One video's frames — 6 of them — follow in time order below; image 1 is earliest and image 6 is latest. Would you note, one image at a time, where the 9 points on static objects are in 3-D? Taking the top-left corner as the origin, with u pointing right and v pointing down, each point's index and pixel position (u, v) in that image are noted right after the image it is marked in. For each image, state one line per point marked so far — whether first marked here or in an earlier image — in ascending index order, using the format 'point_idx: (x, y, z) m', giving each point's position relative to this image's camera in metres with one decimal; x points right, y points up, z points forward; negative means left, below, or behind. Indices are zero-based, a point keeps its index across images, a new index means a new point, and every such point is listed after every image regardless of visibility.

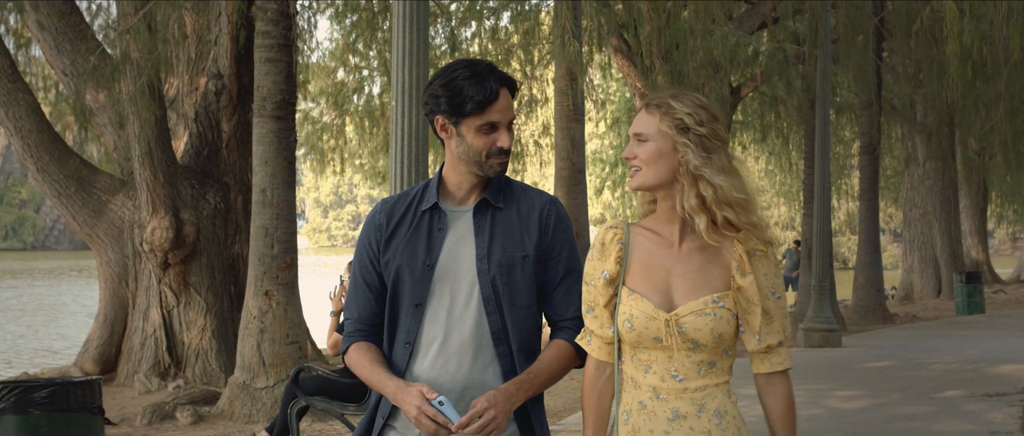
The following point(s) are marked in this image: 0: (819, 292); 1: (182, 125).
0: (+3.6, -0.9, +14.2) m
1: (-3.2, +0.9, +11.7) m
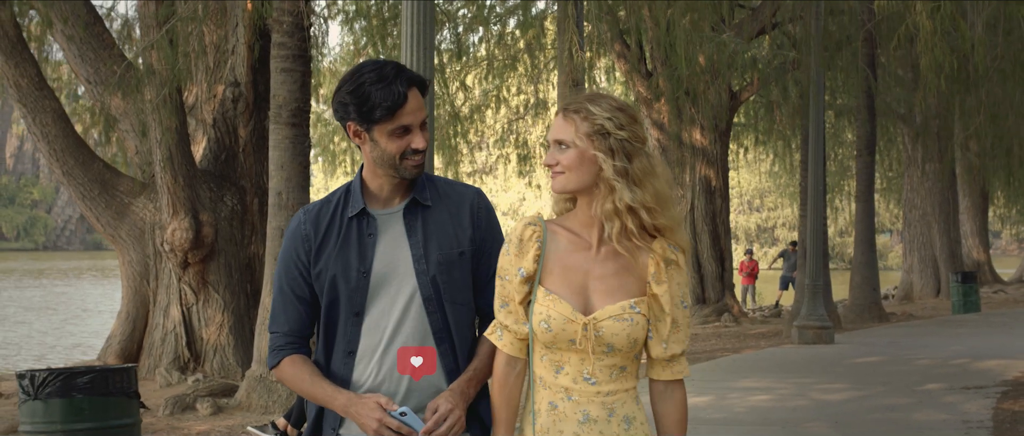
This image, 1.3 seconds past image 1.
0: (+3.7, -0.9, +14.6) m
1: (-3.2, +0.9, +12.2) m
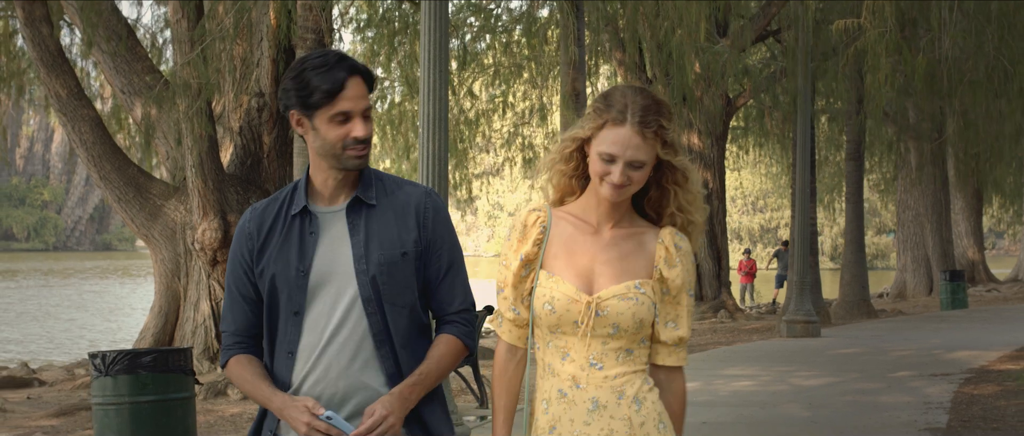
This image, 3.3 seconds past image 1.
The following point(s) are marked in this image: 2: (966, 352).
0: (+3.8, -0.9, +15.5) m
1: (-3.1, +0.9, +13.1) m
2: (+4.8, -1.4, +12.5) m
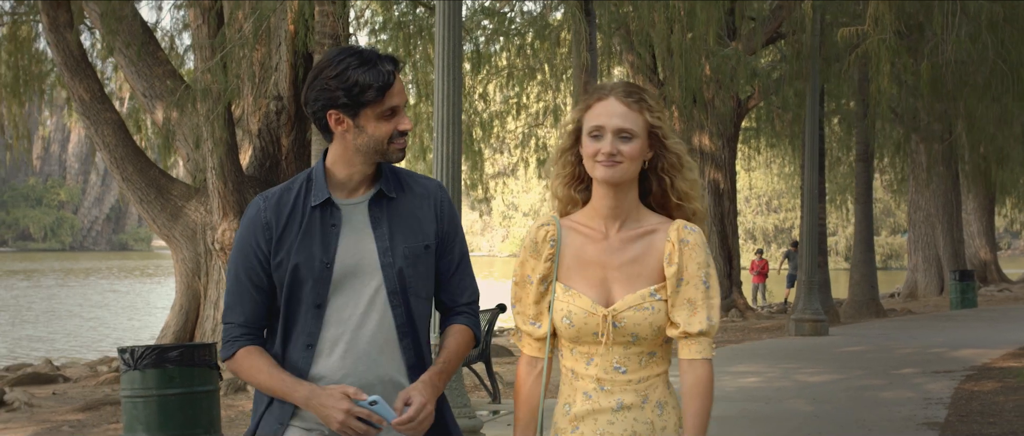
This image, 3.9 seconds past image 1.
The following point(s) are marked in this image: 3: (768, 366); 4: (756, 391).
0: (+3.9, -0.9, +15.8) m
1: (-3.0, +0.9, +13.5) m
2: (+4.9, -1.4, +12.7) m
3: (+2.5, -1.5, +11.7) m
4: (+2.1, -1.5, +10.0) m
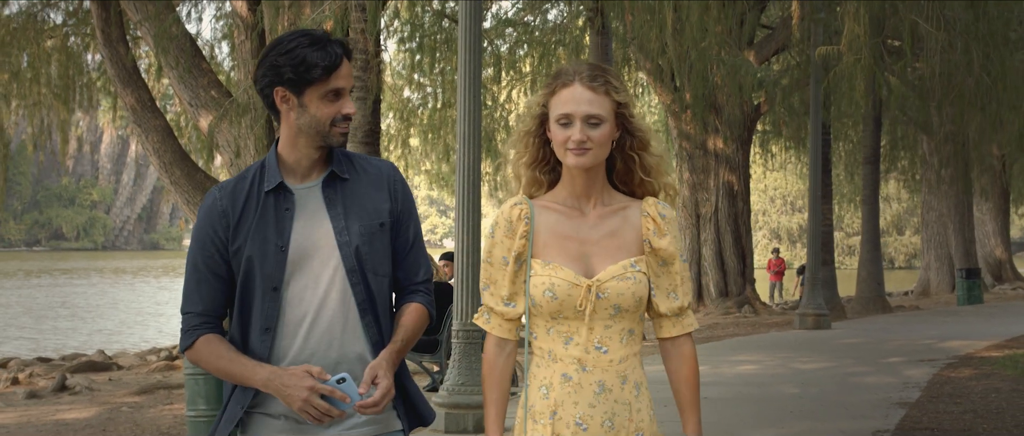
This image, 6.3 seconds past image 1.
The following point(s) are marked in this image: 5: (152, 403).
0: (+4.2, -0.9, +16.7) m
1: (-2.8, +0.9, +14.5) m
2: (+5.1, -1.4, +13.6) m
3: (+2.7, -1.5, +12.6) m
4: (+2.2, -1.5, +11.0) m
5: (-3.5, -1.8, +11.6) m
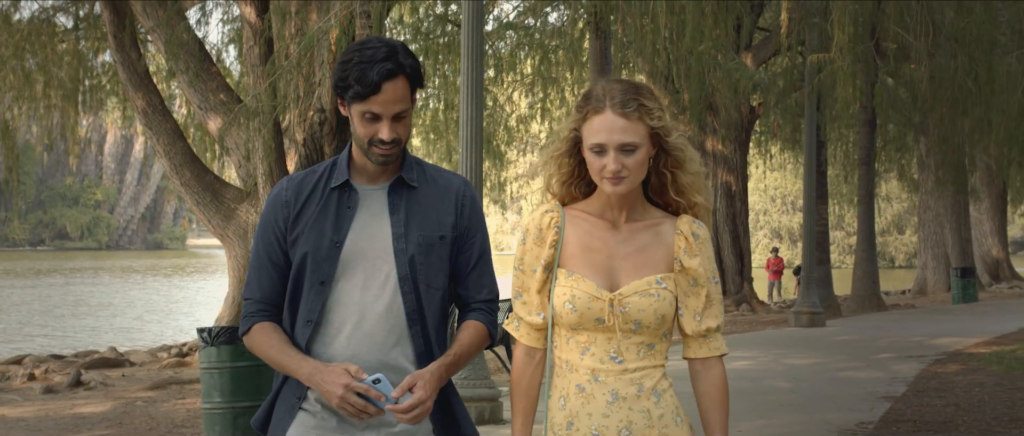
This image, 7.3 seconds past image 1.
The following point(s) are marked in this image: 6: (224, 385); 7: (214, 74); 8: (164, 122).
0: (+4.3, -0.9, +17.0) m
1: (-2.7, +0.9, +14.9) m
2: (+5.1, -1.4, +13.9) m
3: (+2.7, -1.5, +13.0) m
4: (+2.2, -1.5, +11.3) m
5: (-3.5, -1.8, +12.0) m
6: (-2.0, -1.2, +8.4) m
7: (-3.8, +1.8, +14.9) m
8: (-4.5, +1.2, +15.3) m
